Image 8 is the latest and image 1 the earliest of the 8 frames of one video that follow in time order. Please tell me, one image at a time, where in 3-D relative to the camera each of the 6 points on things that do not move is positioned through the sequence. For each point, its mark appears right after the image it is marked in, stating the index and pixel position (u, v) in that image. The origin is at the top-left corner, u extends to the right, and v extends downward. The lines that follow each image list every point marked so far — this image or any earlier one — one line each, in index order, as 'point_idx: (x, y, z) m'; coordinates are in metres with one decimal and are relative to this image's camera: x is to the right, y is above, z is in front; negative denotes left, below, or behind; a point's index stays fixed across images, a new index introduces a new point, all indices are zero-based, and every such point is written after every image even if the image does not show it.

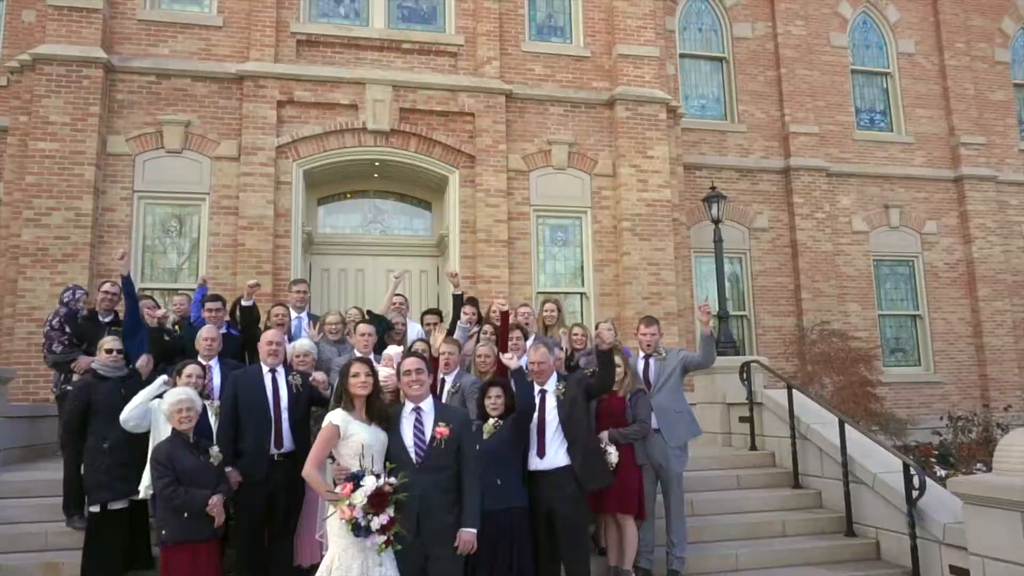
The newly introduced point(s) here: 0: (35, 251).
0: (-6.6, +0.5, +10.7) m
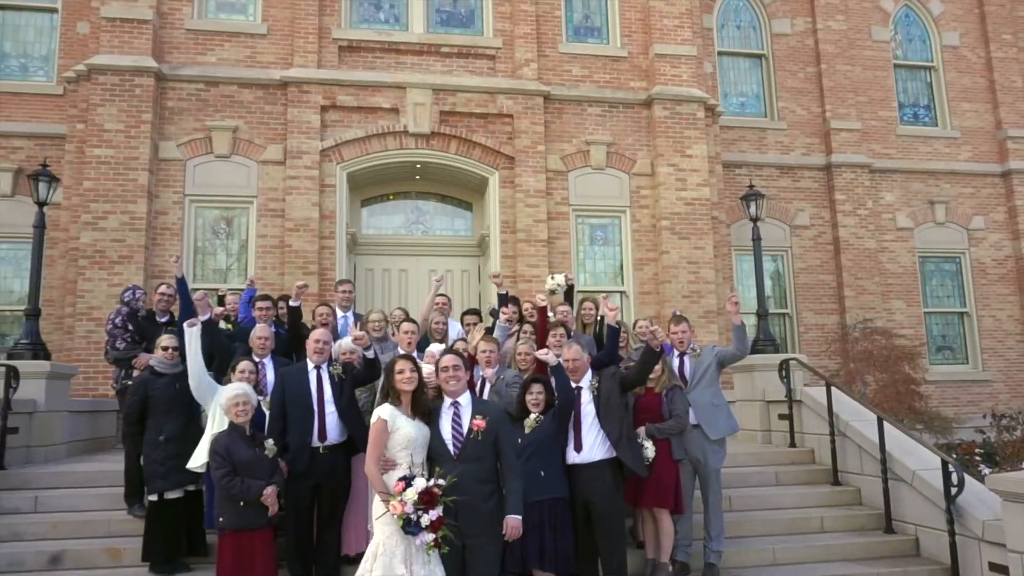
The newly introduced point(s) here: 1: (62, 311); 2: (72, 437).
0: (-6.1, +0.5, +11.1) m
1: (-6.9, -0.3, +11.8) m
2: (-5.0, -1.7, +8.7) m
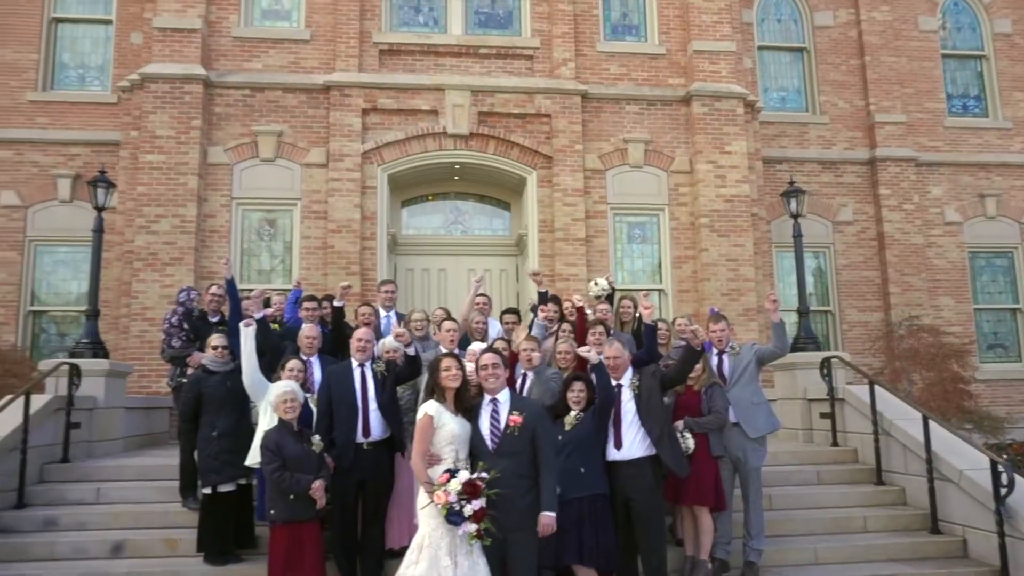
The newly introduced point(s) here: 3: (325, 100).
0: (-5.5, +0.5, +11.5) m
1: (-6.3, -0.4, +12.2) m
2: (-4.5, -1.7, +9.1) m
3: (-3.1, +3.1, +12.5) m
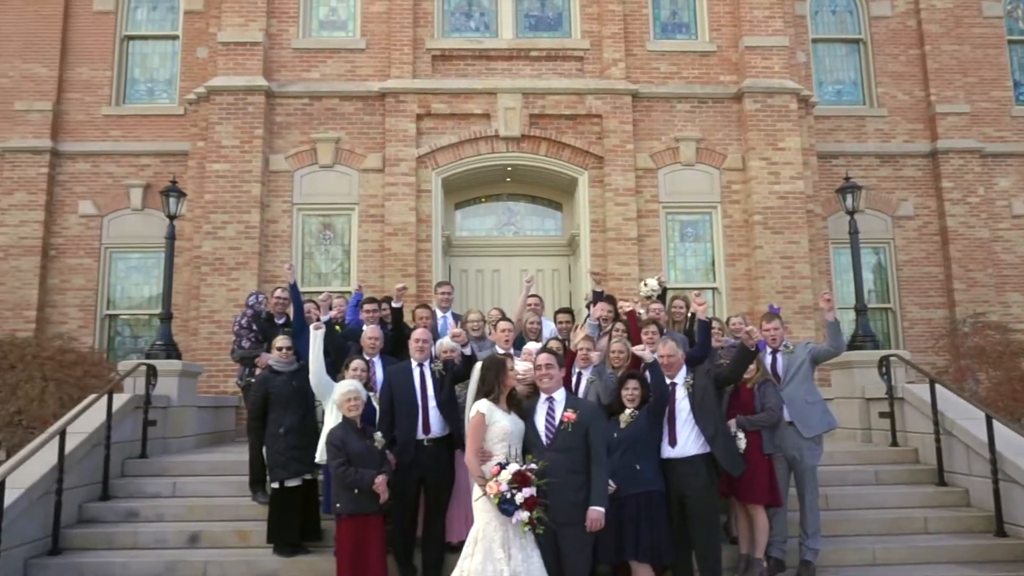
0: (-4.7, +0.4, +12.0) m
1: (-5.4, -0.4, +12.8) m
2: (-3.9, -1.8, +9.5) m
3: (-2.2, +3.0, +12.9) m
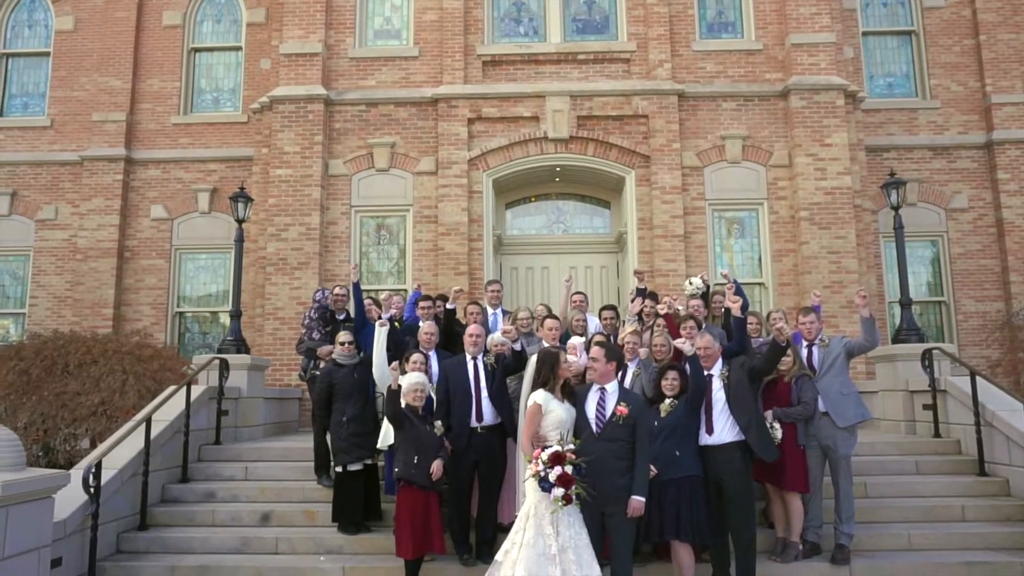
0: (-3.9, +0.5, +12.7) m
1: (-4.6, -0.4, +13.5) m
2: (-3.2, -1.8, +10.2) m
3: (-1.4, +3.1, +13.4) m
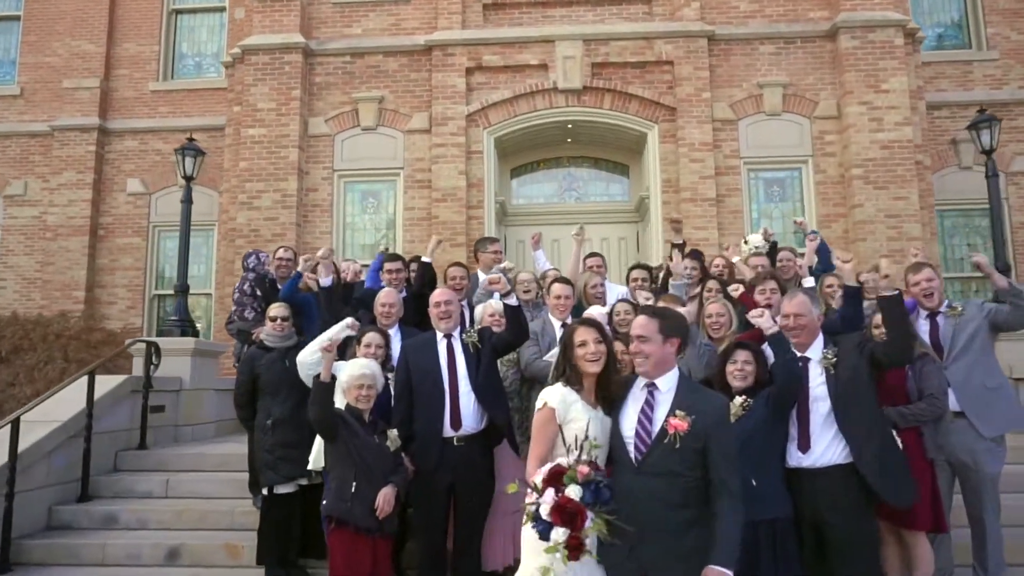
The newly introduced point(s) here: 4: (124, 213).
0: (-3.8, +0.8, +11.2) m
1: (-4.5, 0.0, +12.0) m
2: (-3.2, -1.4, +8.6) m
3: (-1.3, +3.5, +11.7) m
4: (-7.8, +1.5, +15.5) m
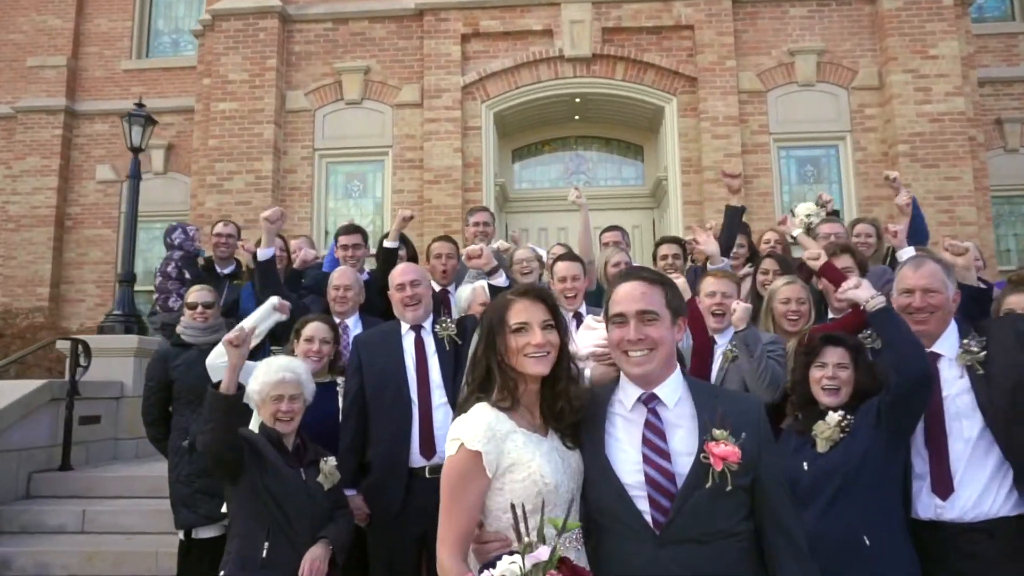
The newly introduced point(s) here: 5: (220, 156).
0: (-3.8, +0.9, +10.0) m
1: (-4.4, 0.0, +10.8) m
2: (-3.2, -1.3, +7.4) m
3: (-1.3, +3.6, +10.5) m
4: (-7.8, +1.6, +14.3) m
5: (-3.9, +1.7, +10.1) m
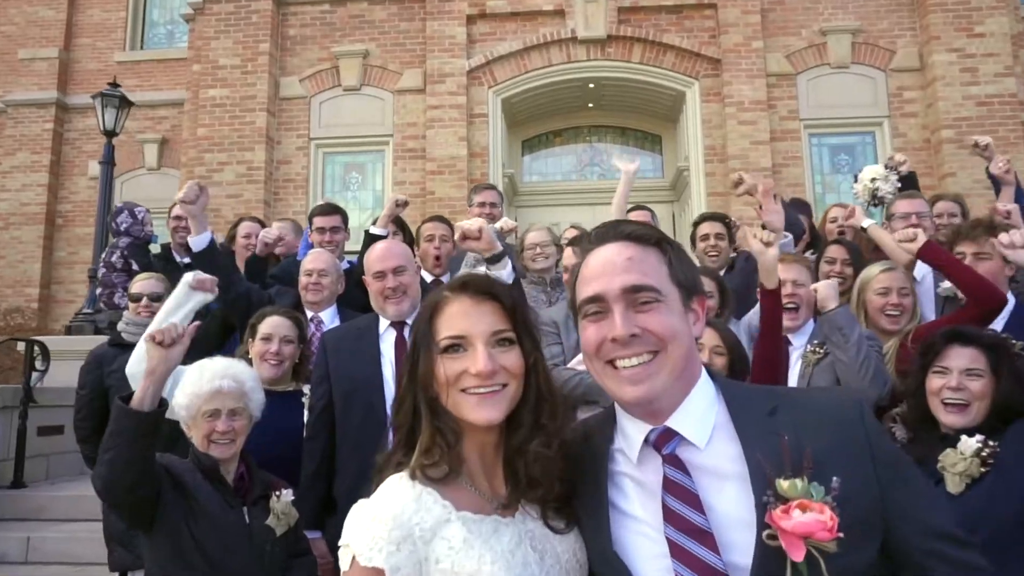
0: (-3.7, +0.9, +9.3) m
1: (-4.3, +0.1, +10.1) m
2: (-3.1, -1.3, +6.7) m
3: (-1.2, +3.6, +9.8) m
4: (-7.7, +1.6, +13.7) m
5: (-3.7, +1.7, +9.5) m
